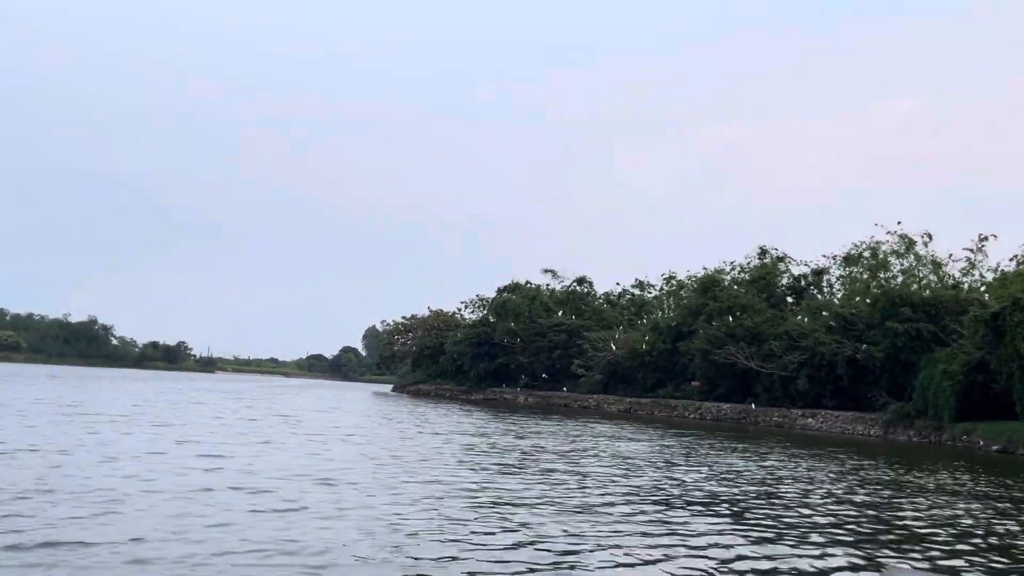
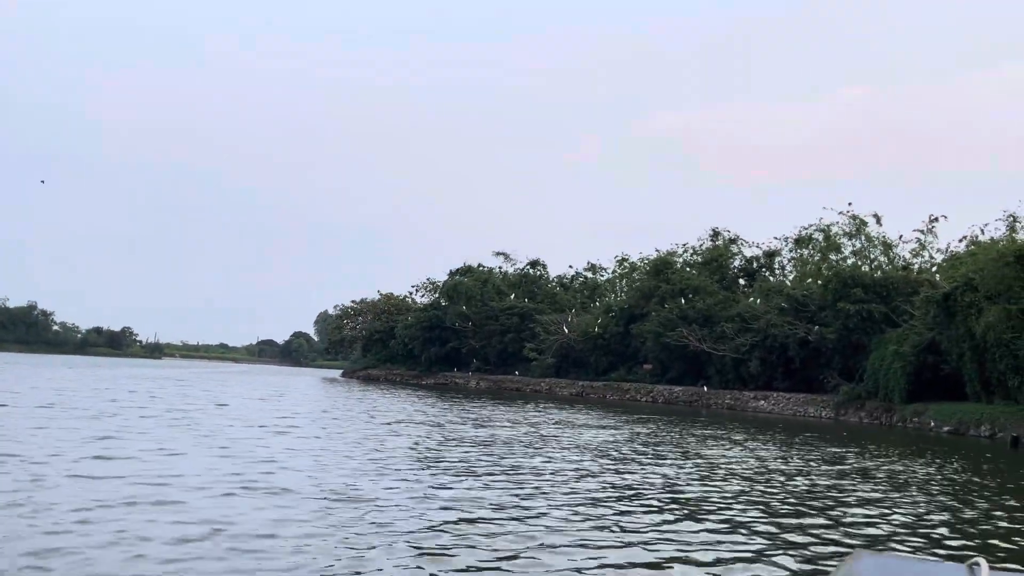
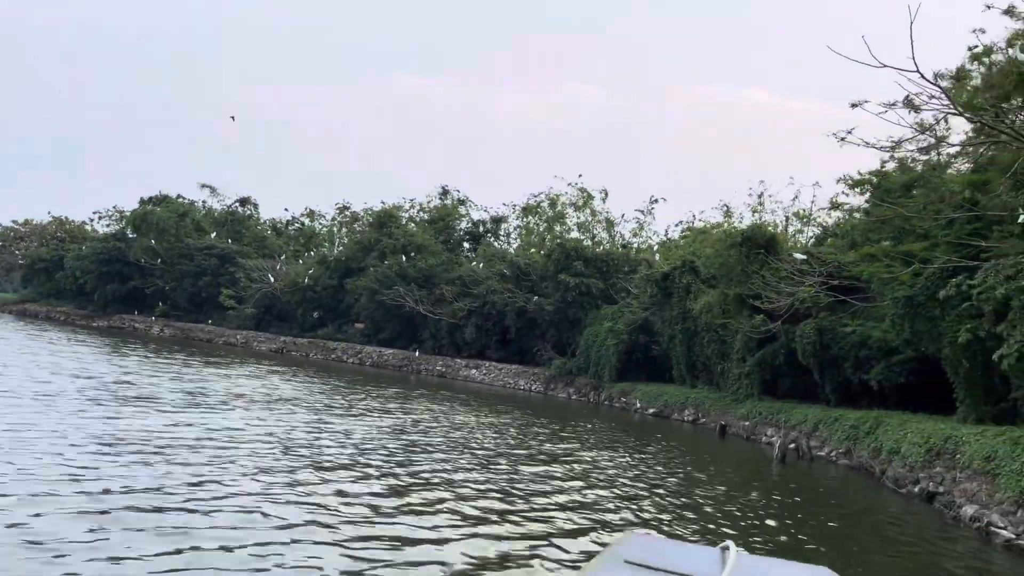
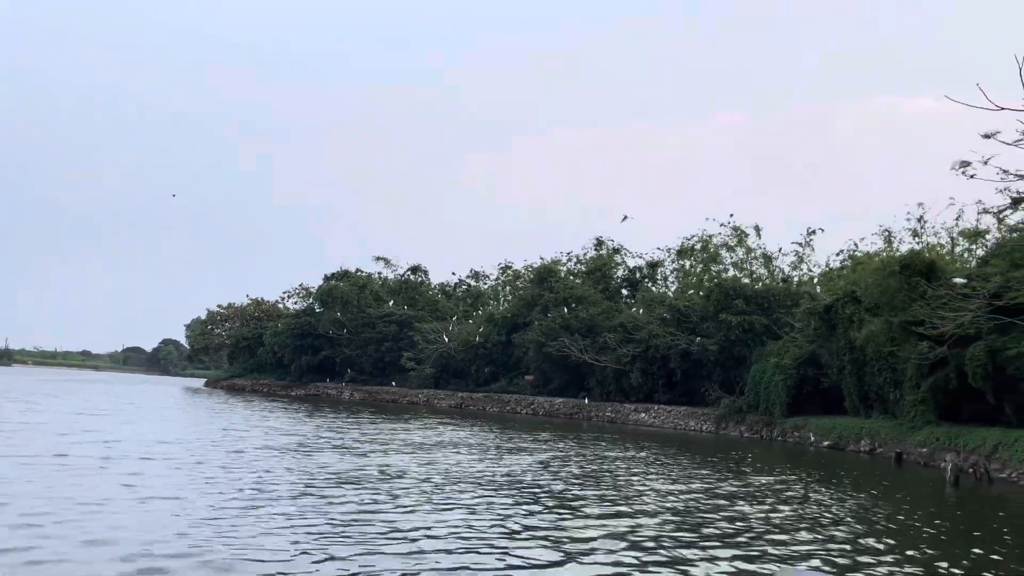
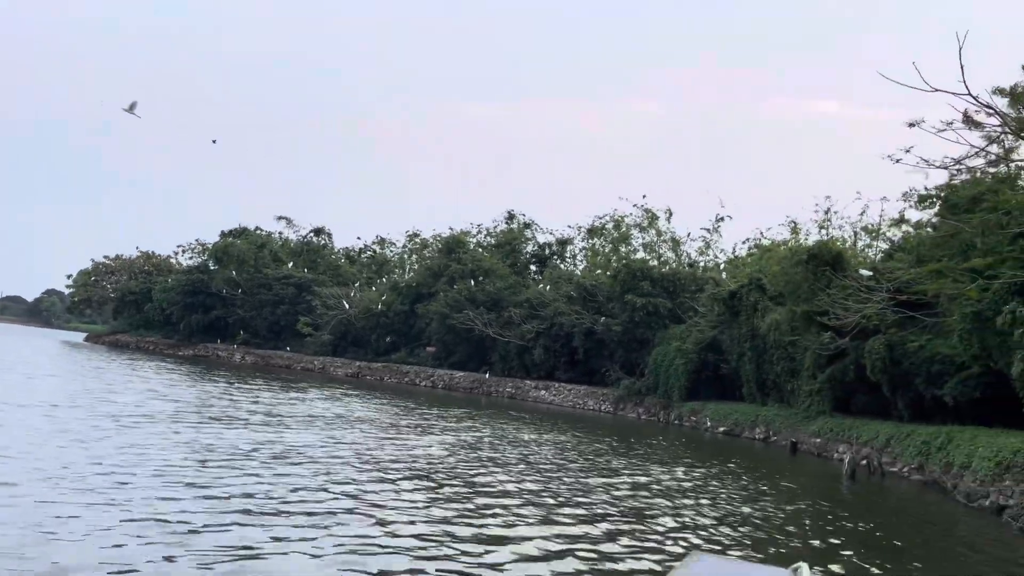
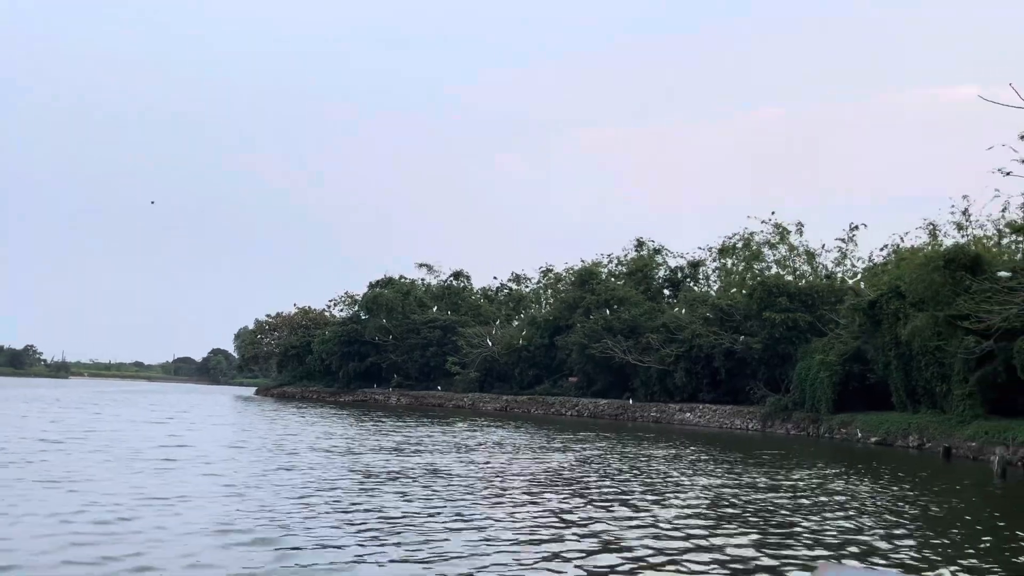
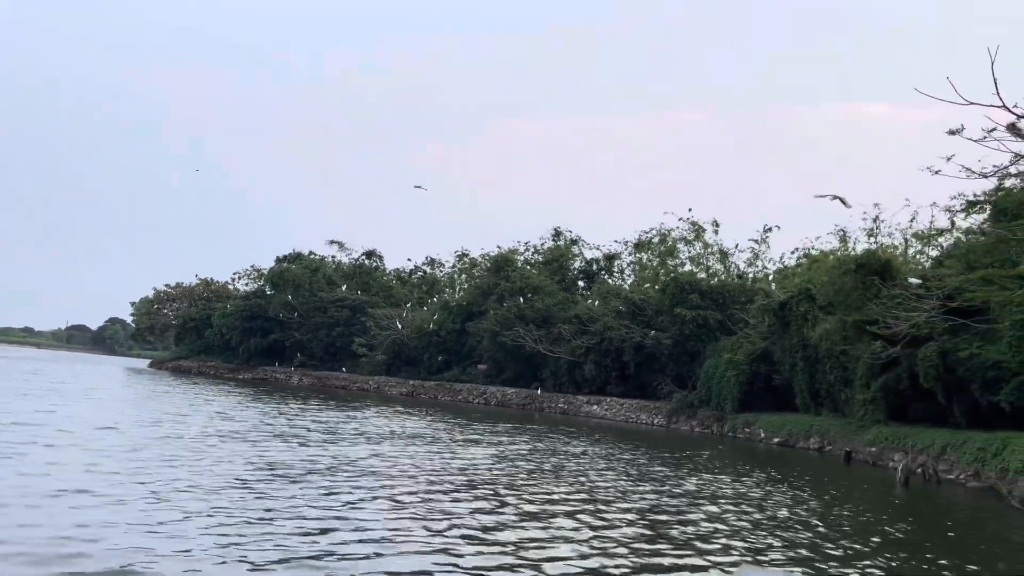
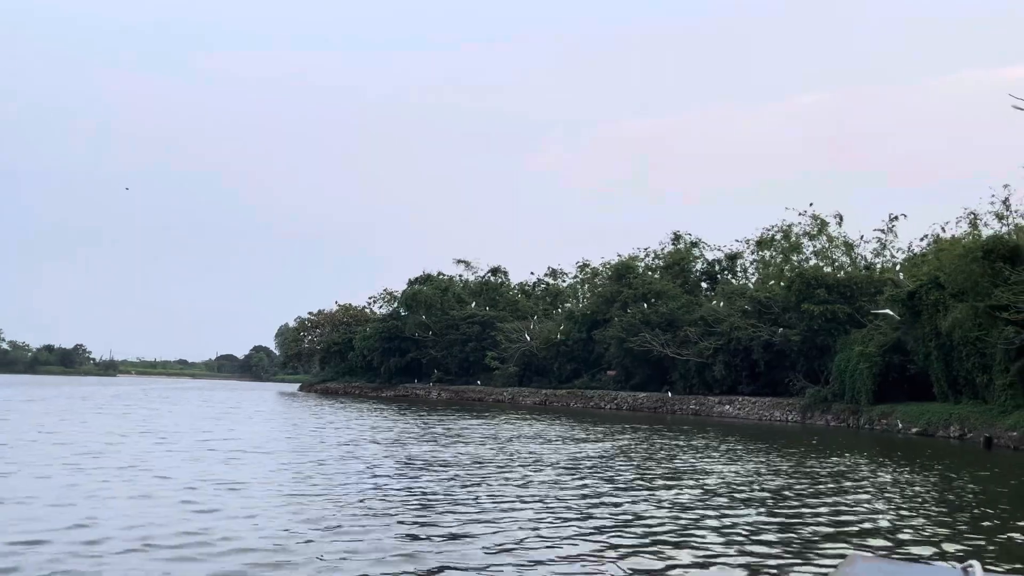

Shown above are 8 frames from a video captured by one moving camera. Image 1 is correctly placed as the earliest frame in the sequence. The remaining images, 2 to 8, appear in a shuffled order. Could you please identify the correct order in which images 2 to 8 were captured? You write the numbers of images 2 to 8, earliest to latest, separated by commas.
2, 8, 6, 4, 7, 5, 3
